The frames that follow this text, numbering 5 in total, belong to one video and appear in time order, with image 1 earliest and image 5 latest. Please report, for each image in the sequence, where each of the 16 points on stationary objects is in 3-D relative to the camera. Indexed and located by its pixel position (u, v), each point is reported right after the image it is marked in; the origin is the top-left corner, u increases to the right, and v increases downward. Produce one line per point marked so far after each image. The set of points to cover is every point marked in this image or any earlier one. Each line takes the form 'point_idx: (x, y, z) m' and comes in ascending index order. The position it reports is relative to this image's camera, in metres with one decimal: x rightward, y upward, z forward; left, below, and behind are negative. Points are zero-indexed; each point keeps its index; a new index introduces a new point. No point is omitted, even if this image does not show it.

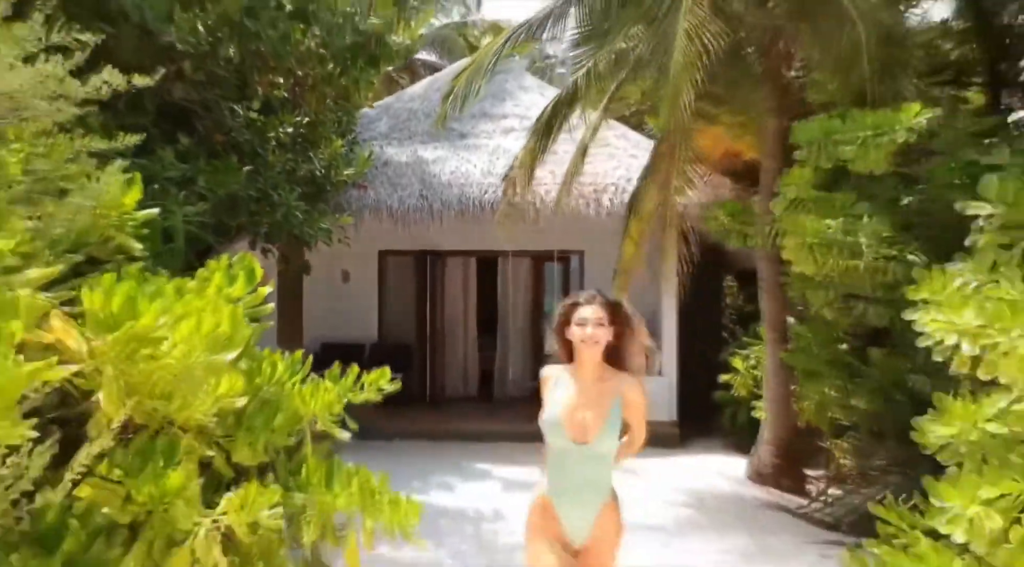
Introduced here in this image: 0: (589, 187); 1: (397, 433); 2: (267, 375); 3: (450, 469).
0: (+0.6, +0.8, +9.7) m
1: (-1.0, -1.4, +11.0) m
2: (-0.8, -0.3, +4.2) m
3: (-0.5, -1.4, +9.1) m
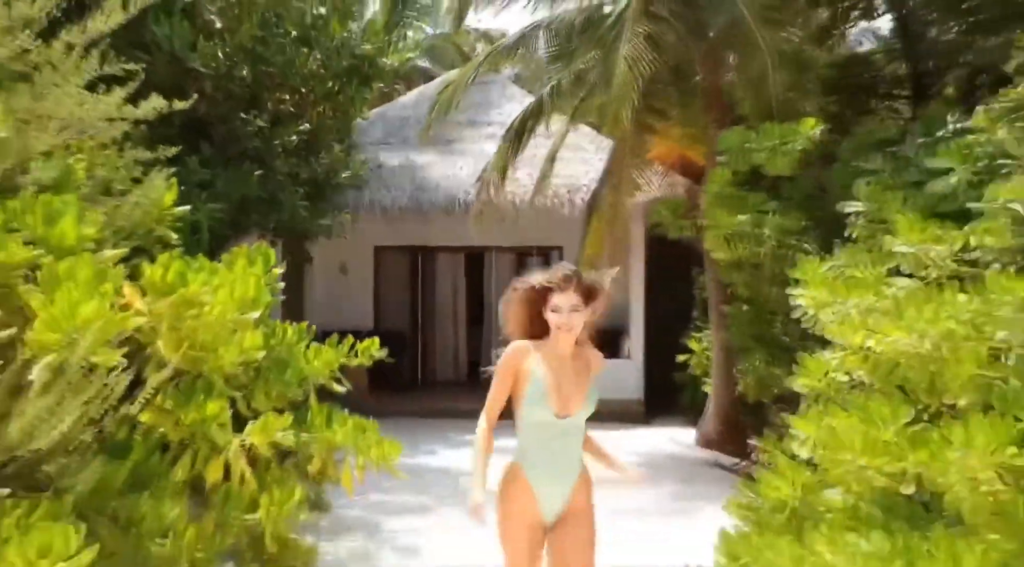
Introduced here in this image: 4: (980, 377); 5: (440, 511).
0: (+0.5, +0.9, +10.8) m
1: (-1.2, -1.3, +12.2) m
2: (-1.0, -0.2, +5.3) m
3: (-0.6, -1.3, +10.3) m
4: (+1.5, -0.3, +4.0) m
5: (-0.4, -1.3, +6.9) m
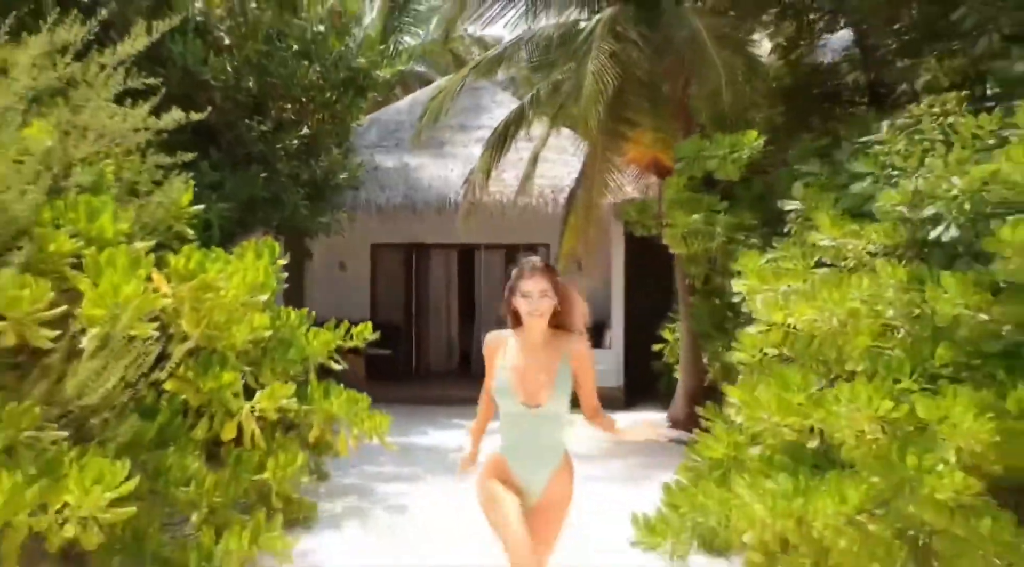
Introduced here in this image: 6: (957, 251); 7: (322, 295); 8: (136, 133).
0: (+0.3, +0.9, +11.6) m
1: (-1.3, -1.2, +12.9) m
2: (-1.1, -0.2, +6.1) m
3: (-0.8, -1.3, +11.0) m
4: (+1.4, -0.2, +4.7) m
5: (-0.5, -1.2, +7.7) m
6: (+1.7, +0.1, +4.8) m
7: (-2.2, -0.1, +14.1) m
8: (-1.8, +0.7, +5.7) m
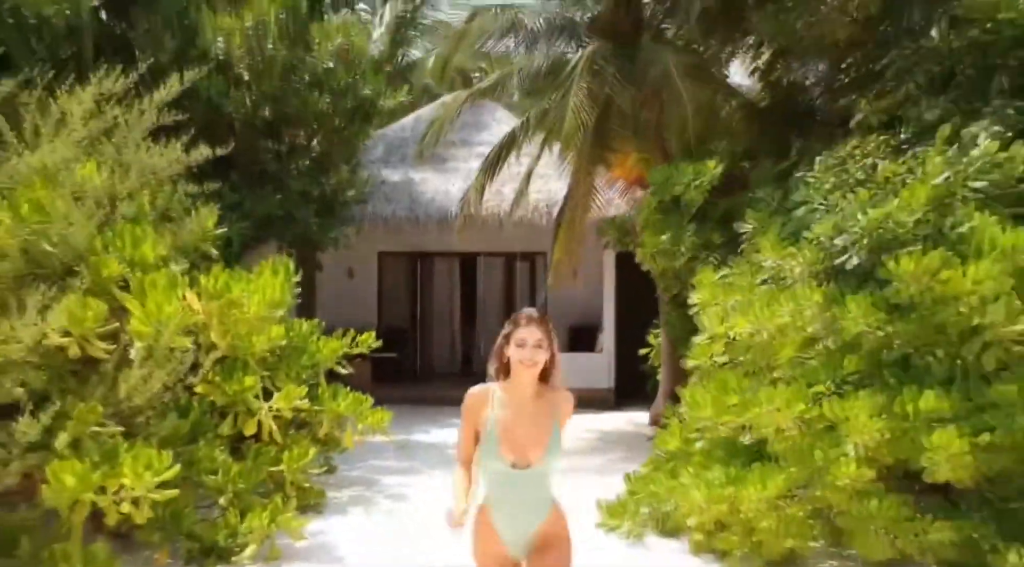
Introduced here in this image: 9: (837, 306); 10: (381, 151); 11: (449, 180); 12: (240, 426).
0: (+0.3, +0.8, +12.4) m
1: (-1.4, -1.3, +13.8) m
2: (-1.2, -0.3, +6.9) m
3: (-0.8, -1.3, +11.9) m
4: (+1.3, -0.3, +5.6) m
5: (-0.6, -1.3, +8.5) m
6: (+1.6, 0.0, +5.6) m
7: (-2.2, -0.2, +15.0) m
8: (-1.9, +0.6, +6.6) m
9: (+1.5, -0.1, +5.4) m
10: (-1.6, +1.6, +14.5) m
11: (-0.7, +1.2, +13.8) m
12: (-1.4, -0.7, +6.2) m
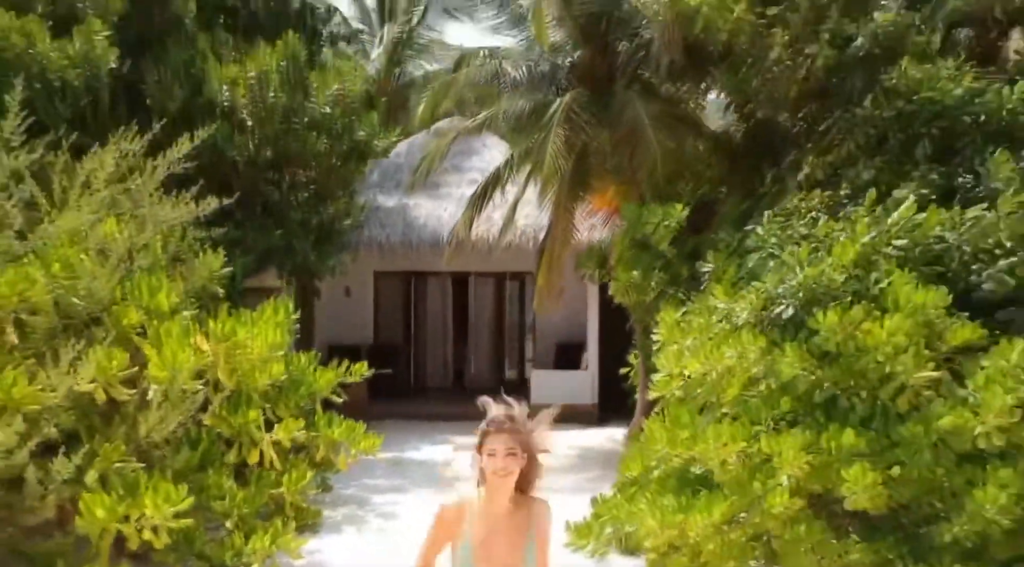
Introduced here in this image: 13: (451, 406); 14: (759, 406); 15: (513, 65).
0: (+0.2, +0.6, +13.1) m
1: (-1.5, -1.6, +14.5) m
2: (-1.4, -0.5, +7.6) m
3: (-0.9, -1.6, +12.6) m
4: (+1.2, -0.6, +6.3) m
5: (-0.7, -1.6, +9.2) m
6: (+1.5, -0.2, +6.3) m
7: (-2.3, -0.5, +15.7) m
8: (-2.0, +0.4, +7.3) m
9: (+1.3, -0.3, +6.1) m
10: (-1.7, +1.3, +15.2) m
11: (-0.8, +0.9, +14.5) m
12: (-1.5, -1.0, +6.9) m
13: (-0.7, -1.5, +15.0) m
14: (+1.2, -0.6, +6.2) m
15: (0.0, +1.9, +10.8) m
